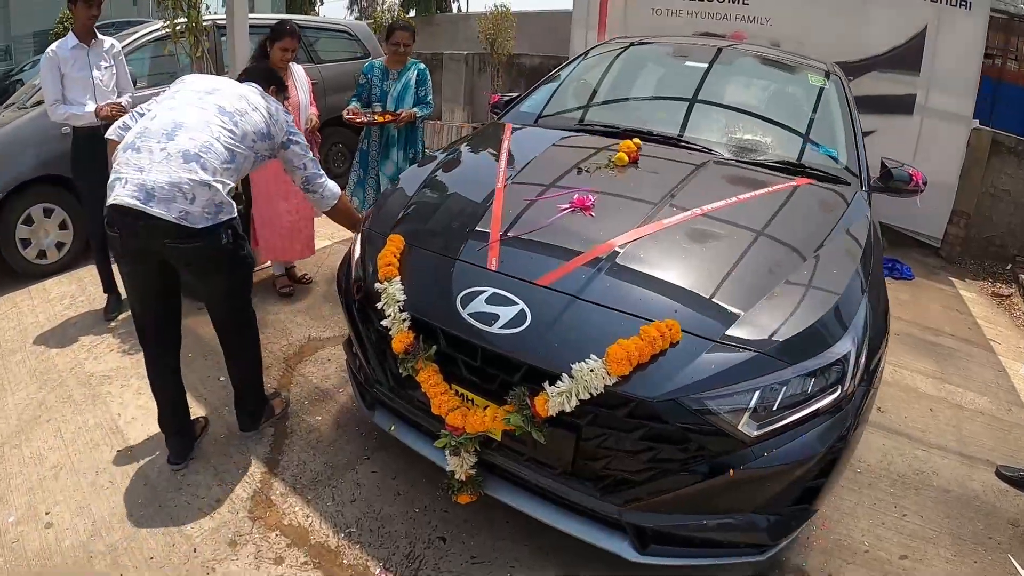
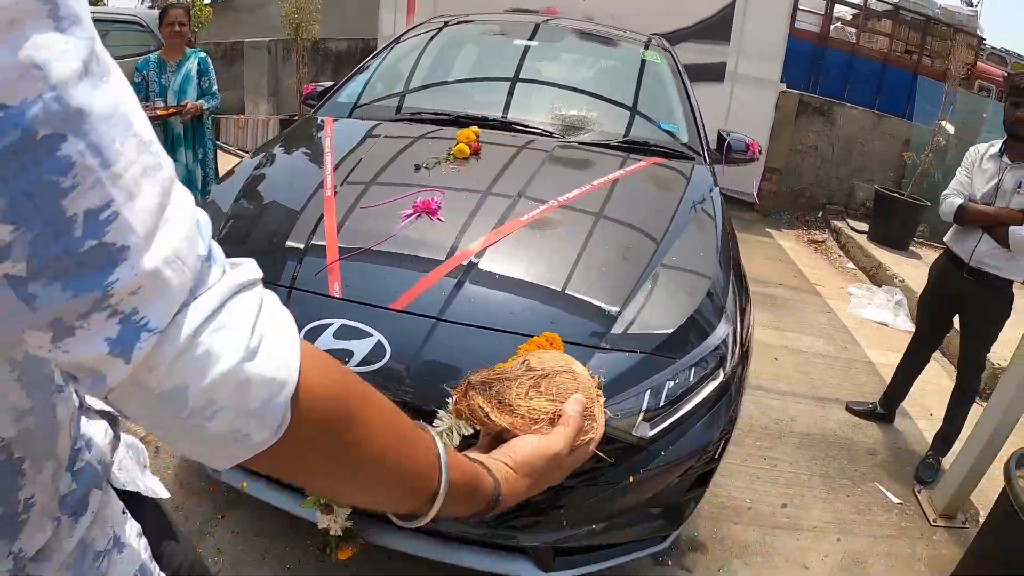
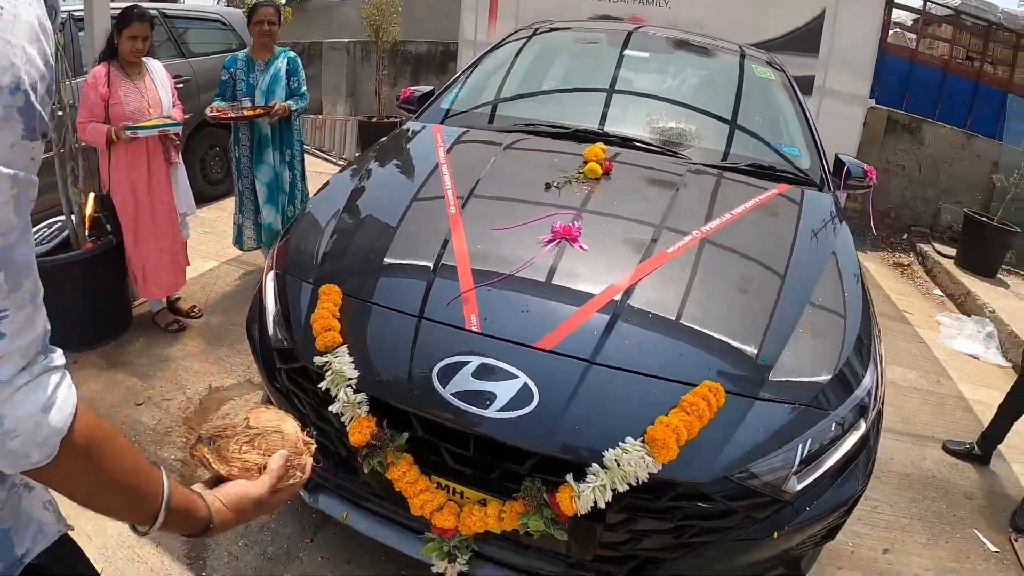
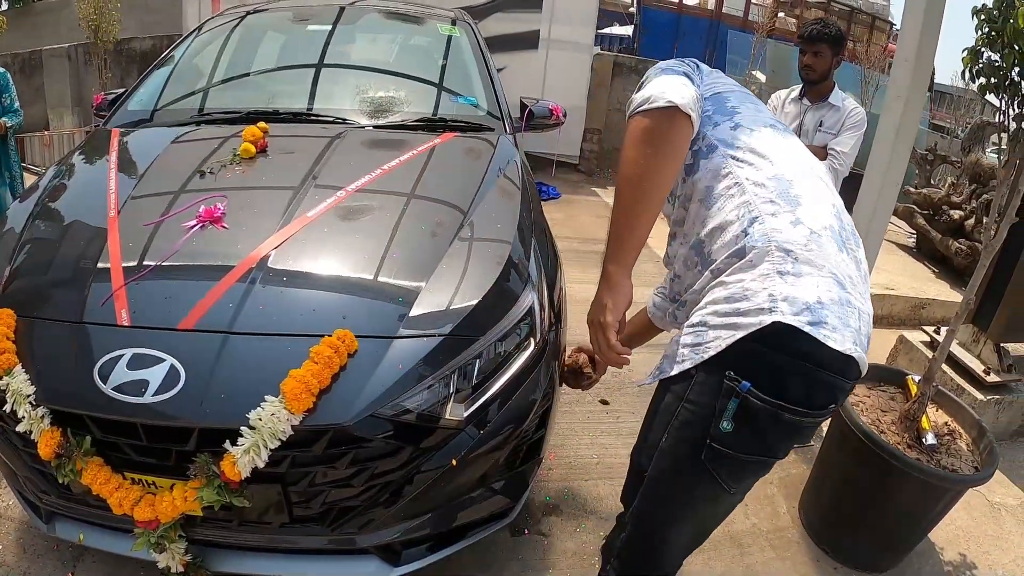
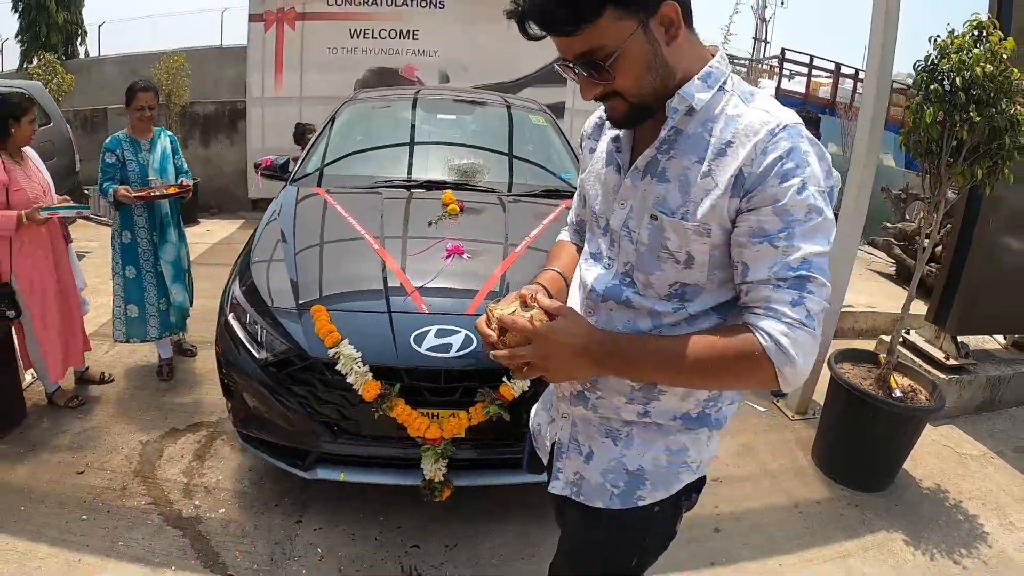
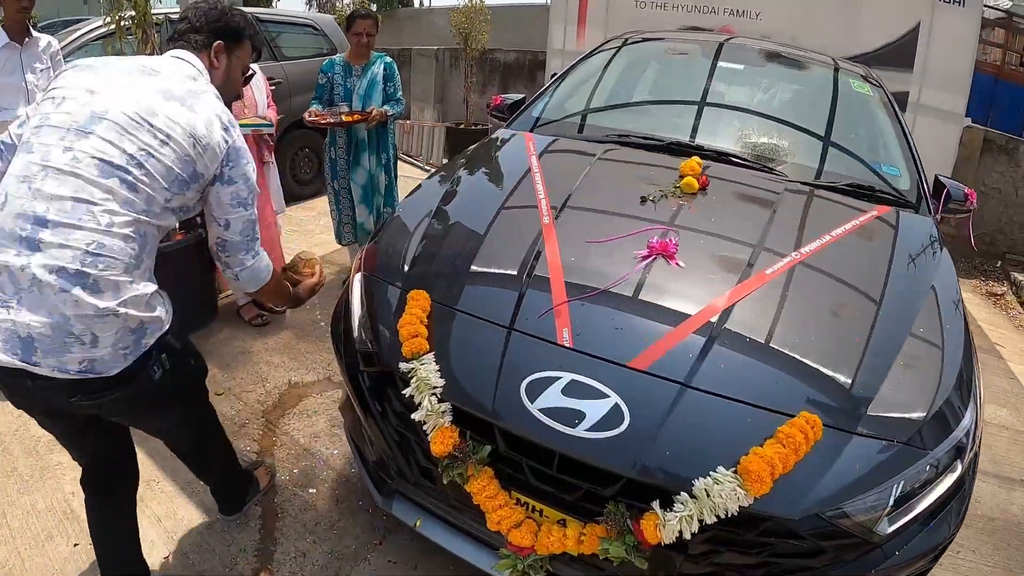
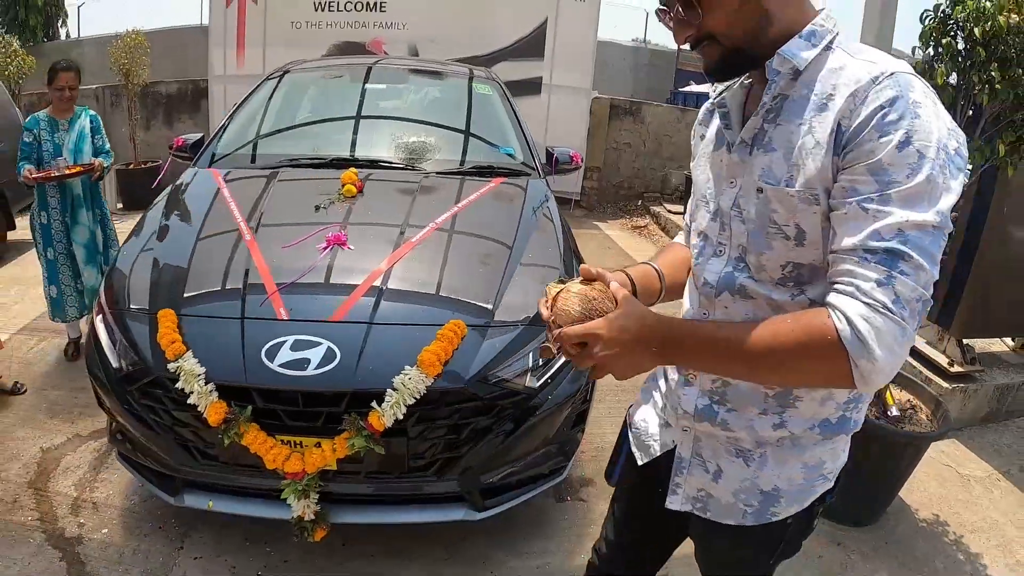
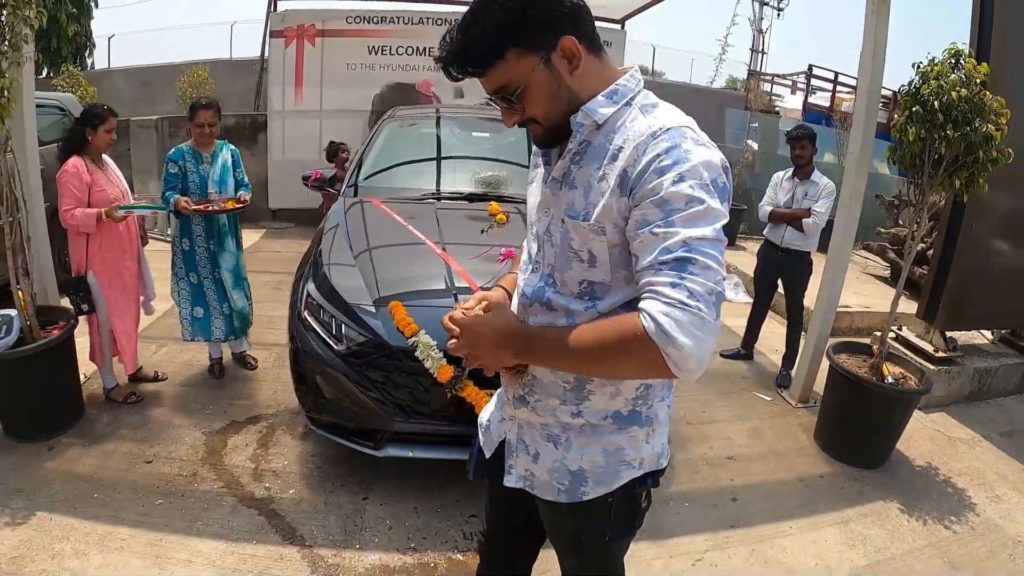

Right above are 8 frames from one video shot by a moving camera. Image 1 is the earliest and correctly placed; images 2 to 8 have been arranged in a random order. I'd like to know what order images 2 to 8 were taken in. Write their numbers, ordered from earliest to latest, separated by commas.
6, 3, 2, 4, 7, 5, 8
